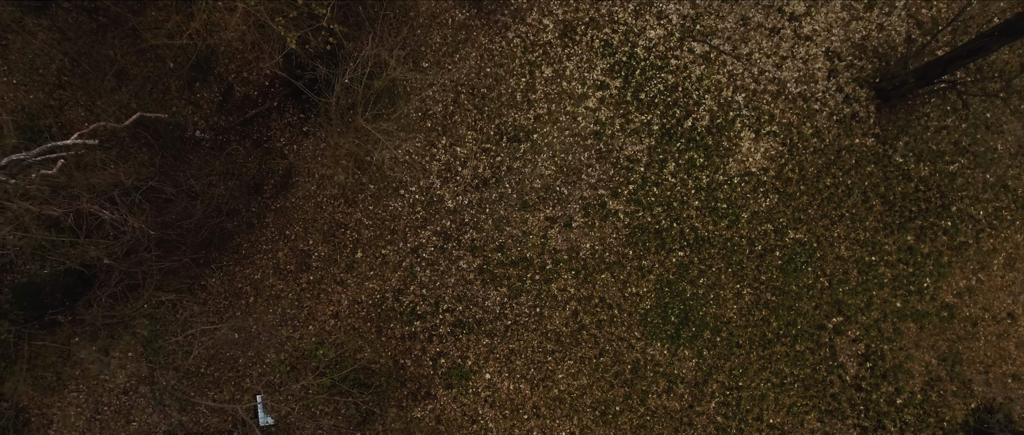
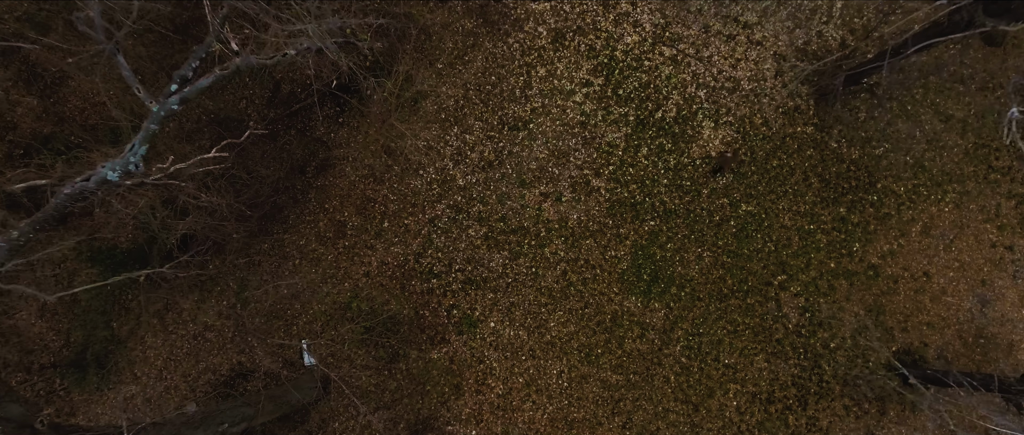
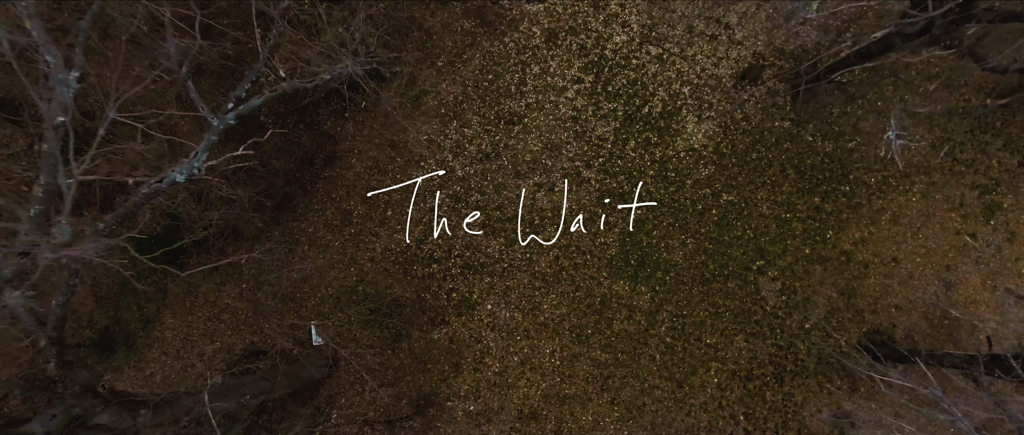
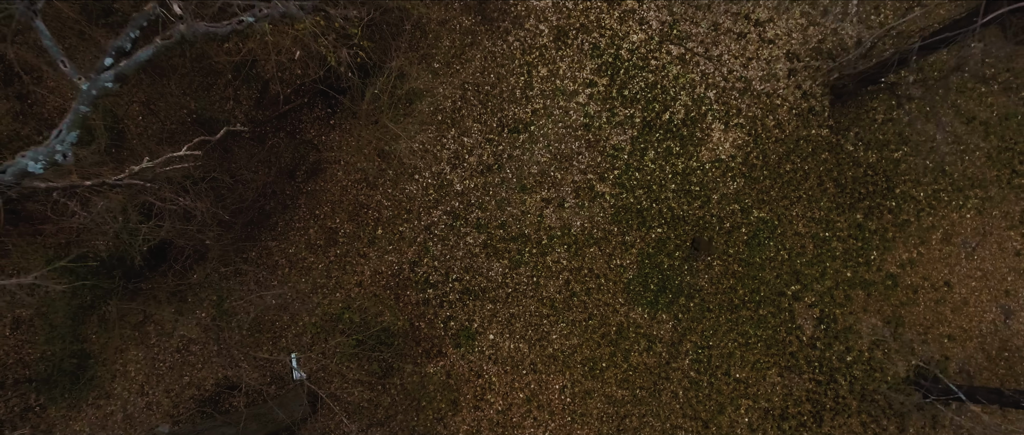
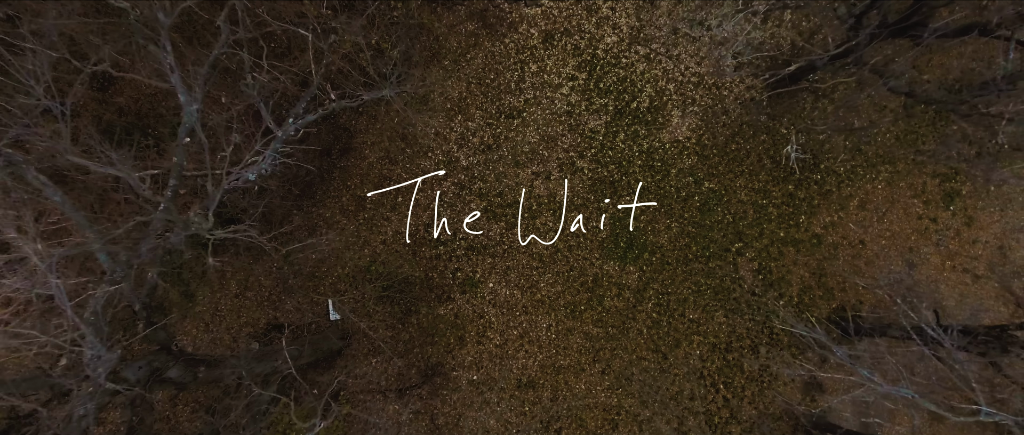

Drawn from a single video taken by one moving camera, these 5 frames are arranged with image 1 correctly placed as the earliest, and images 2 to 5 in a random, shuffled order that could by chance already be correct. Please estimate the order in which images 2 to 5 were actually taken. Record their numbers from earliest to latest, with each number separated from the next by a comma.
4, 2, 3, 5
